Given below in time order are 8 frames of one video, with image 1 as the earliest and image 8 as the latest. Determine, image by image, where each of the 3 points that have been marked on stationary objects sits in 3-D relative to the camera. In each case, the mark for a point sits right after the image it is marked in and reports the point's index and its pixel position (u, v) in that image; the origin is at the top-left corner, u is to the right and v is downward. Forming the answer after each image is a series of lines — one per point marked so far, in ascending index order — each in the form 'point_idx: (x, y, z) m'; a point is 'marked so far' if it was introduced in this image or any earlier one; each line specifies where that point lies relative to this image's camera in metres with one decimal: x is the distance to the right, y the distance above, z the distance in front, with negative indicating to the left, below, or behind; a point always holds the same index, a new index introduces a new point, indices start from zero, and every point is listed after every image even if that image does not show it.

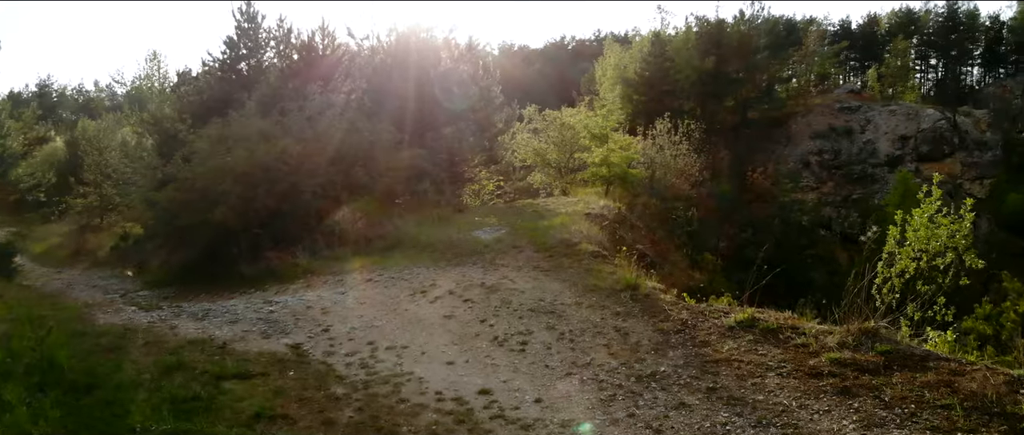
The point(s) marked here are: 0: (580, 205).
0: (+1.0, +0.2, +13.6) m
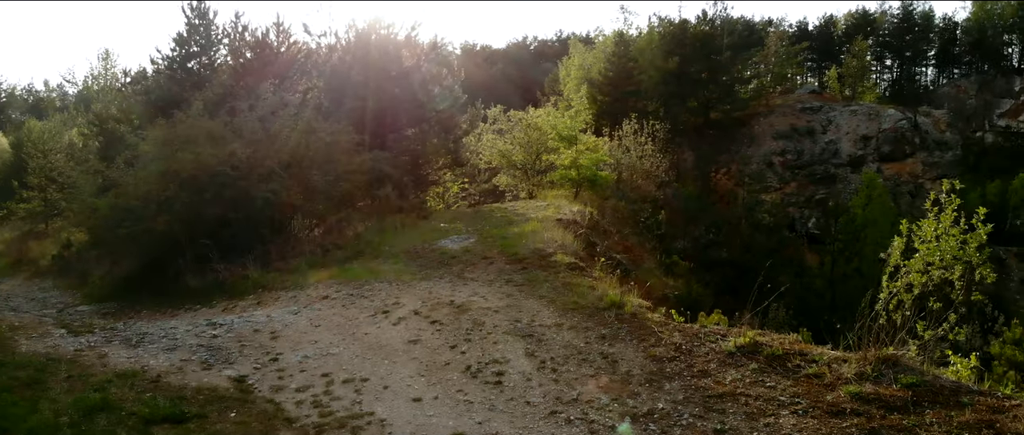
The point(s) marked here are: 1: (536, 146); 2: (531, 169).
0: (+0.6, +0.1, +12.9) m
1: (+0.5, +1.4, +17.5) m
2: (+0.4, +1.0, +17.6) m
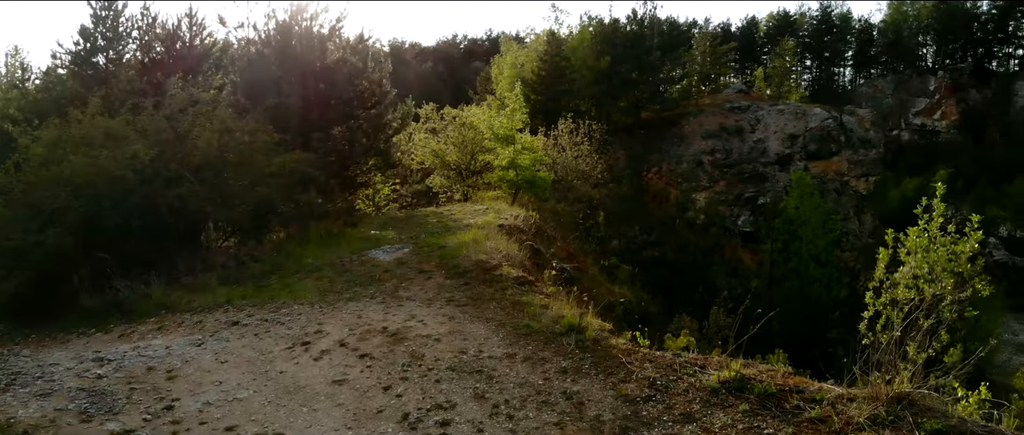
0: (-0.3, 0.0, +12.1) m
1: (-0.8, +1.4, +16.6) m
2: (-0.9, +0.9, +16.8) m
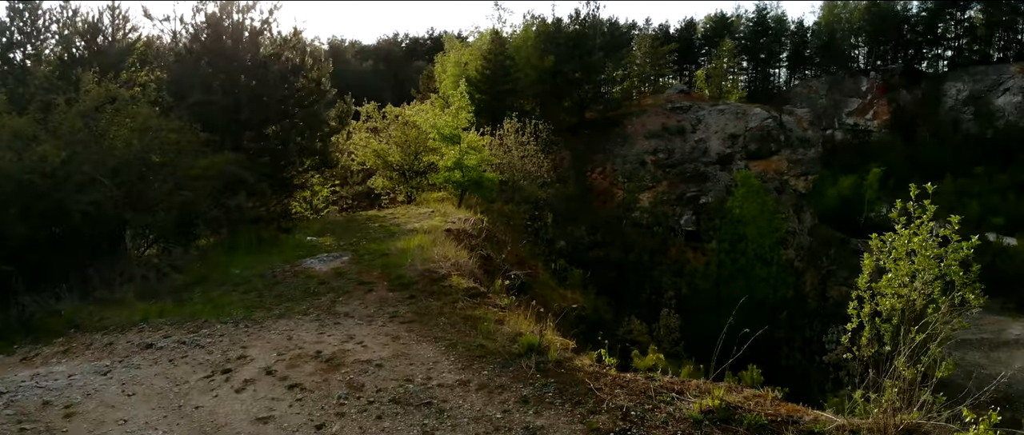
0: (-1.0, 0.0, +11.5) m
1: (-1.8, +1.3, +15.9) m
2: (-1.9, +0.8, +16.1) m
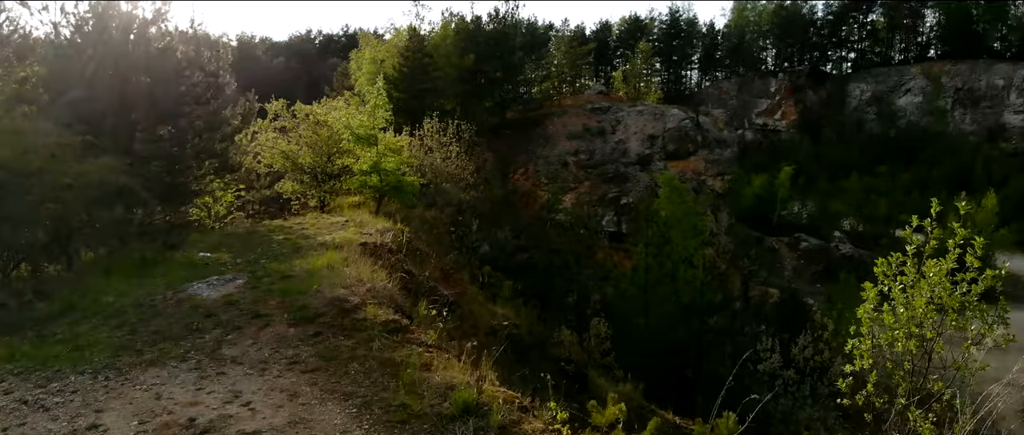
0: (-1.9, -0.1, +10.3) m
1: (-3.1, +1.2, +14.7) m
2: (-3.2, +0.7, +14.8) m
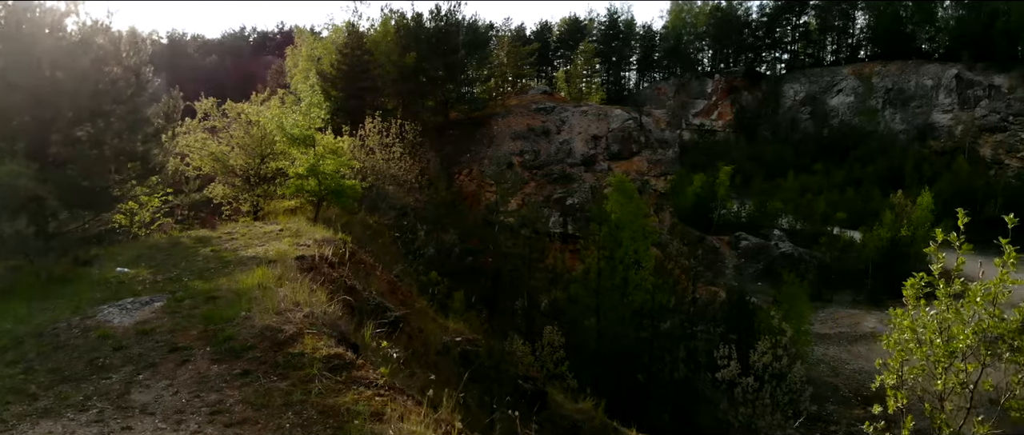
0: (-2.4, -0.2, +9.5) m
1: (-3.9, +1.1, +13.8) m
2: (-4.0, +0.6, +13.9) m
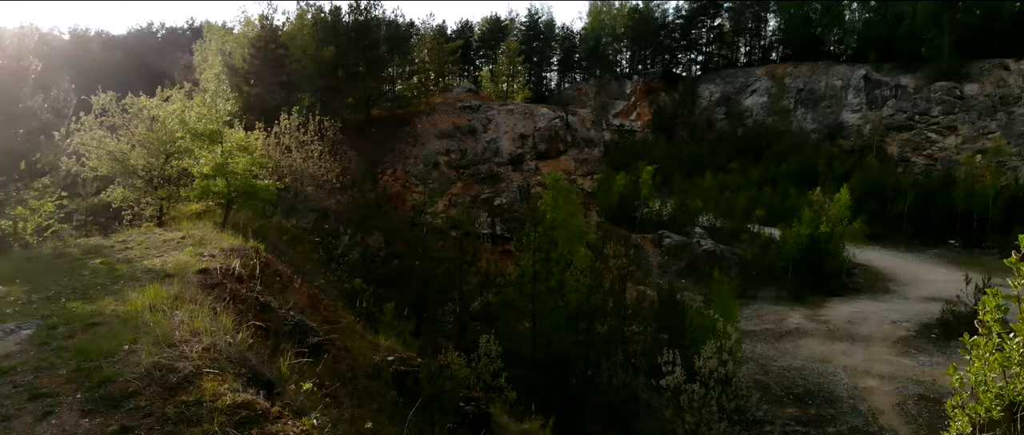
0: (-3.0, -0.3, +8.3) m
1: (-4.9, +1.0, +12.5) m
2: (-5.0, +0.5, +12.6) m
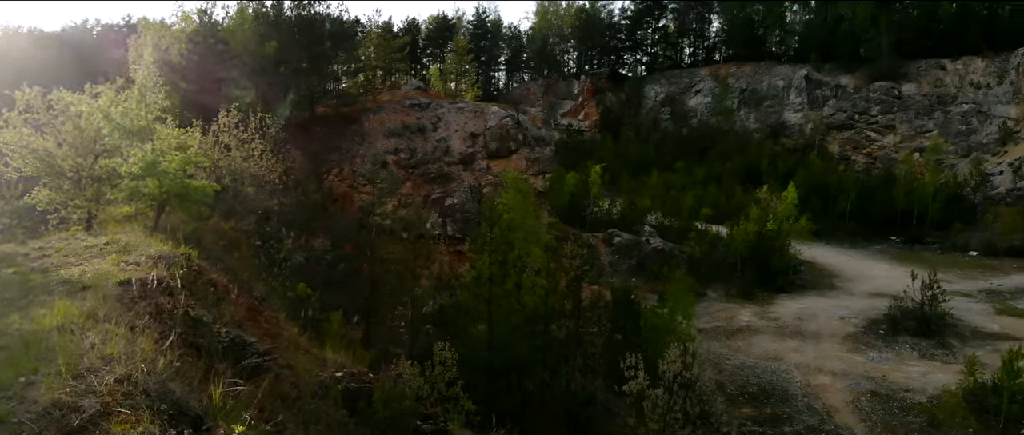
0: (-3.4, -0.3, +7.5) m
1: (-5.4, +1.0, +11.6) m
2: (-5.6, +0.5, +11.6) m
